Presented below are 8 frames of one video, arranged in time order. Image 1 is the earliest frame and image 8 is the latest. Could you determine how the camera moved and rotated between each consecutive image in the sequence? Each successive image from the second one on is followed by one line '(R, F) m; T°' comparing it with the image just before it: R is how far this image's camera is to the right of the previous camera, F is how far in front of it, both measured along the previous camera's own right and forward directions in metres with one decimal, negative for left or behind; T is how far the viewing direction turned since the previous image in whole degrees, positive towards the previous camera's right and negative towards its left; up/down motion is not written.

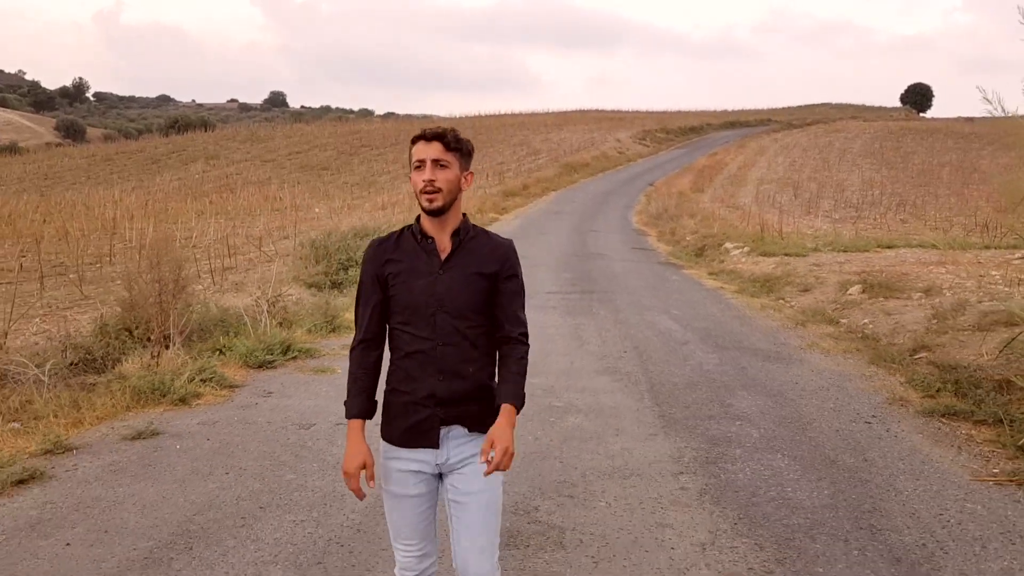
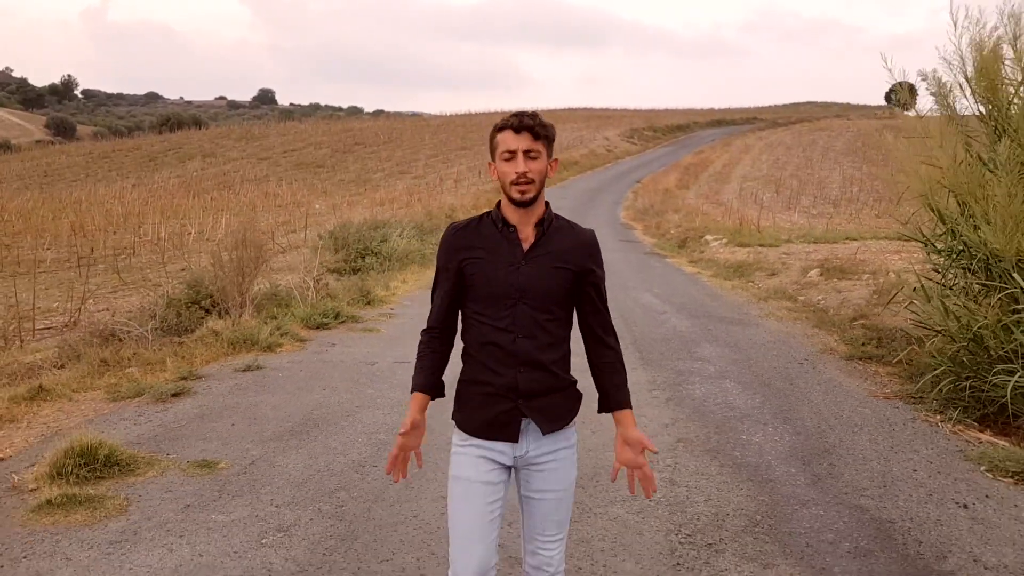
(-0.2, -1.6) m; +1°
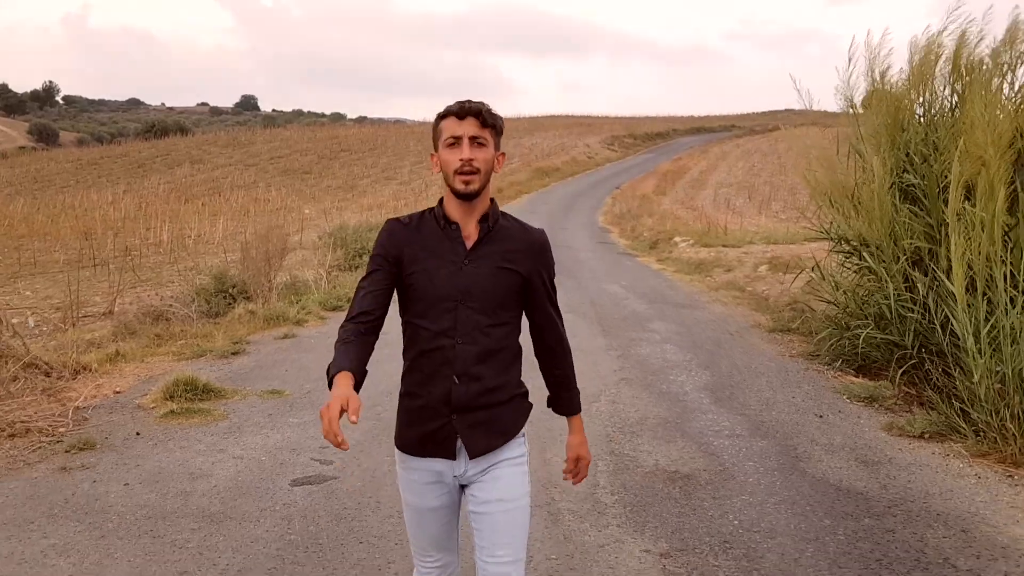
(0.0, -1.6) m; +1°
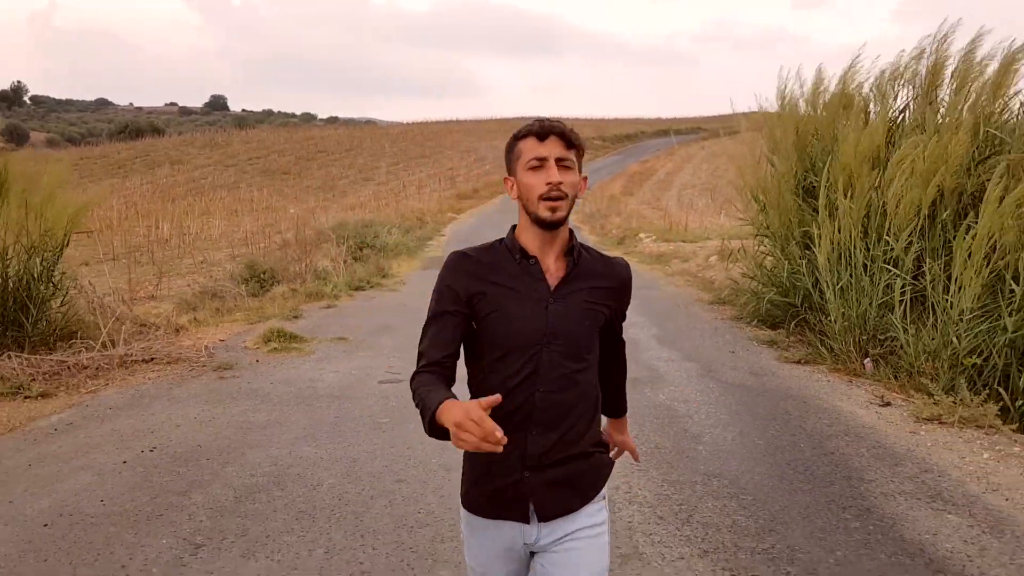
(-0.3, -2.2) m; +2°
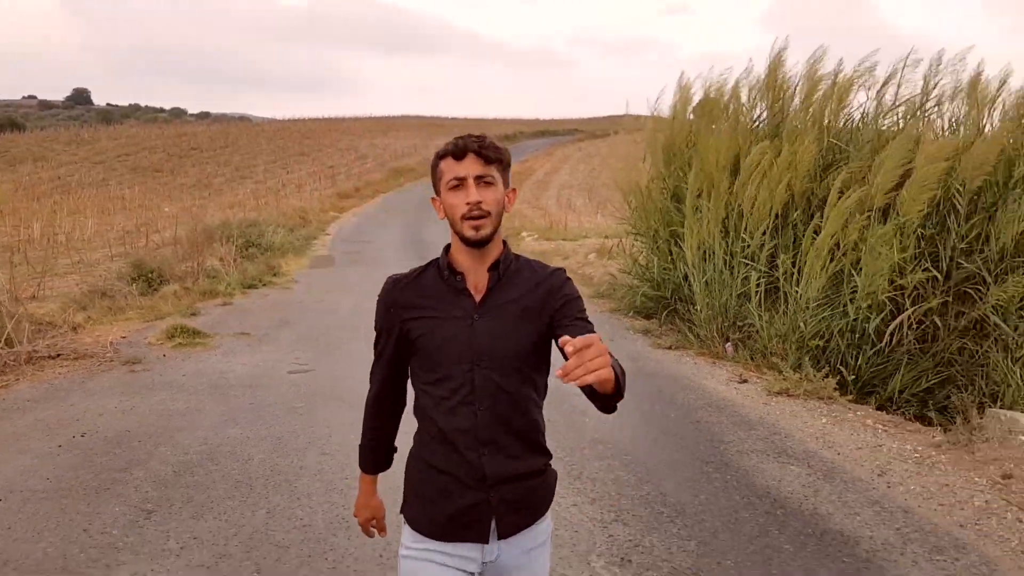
(-0.2, -0.6) m; +7°
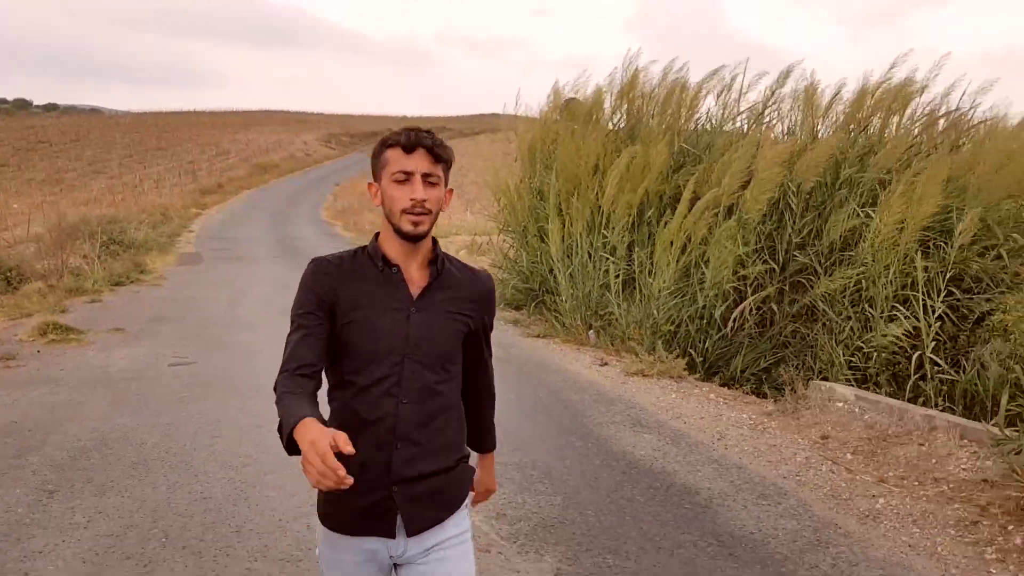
(-0.1, -0.4) m; +8°
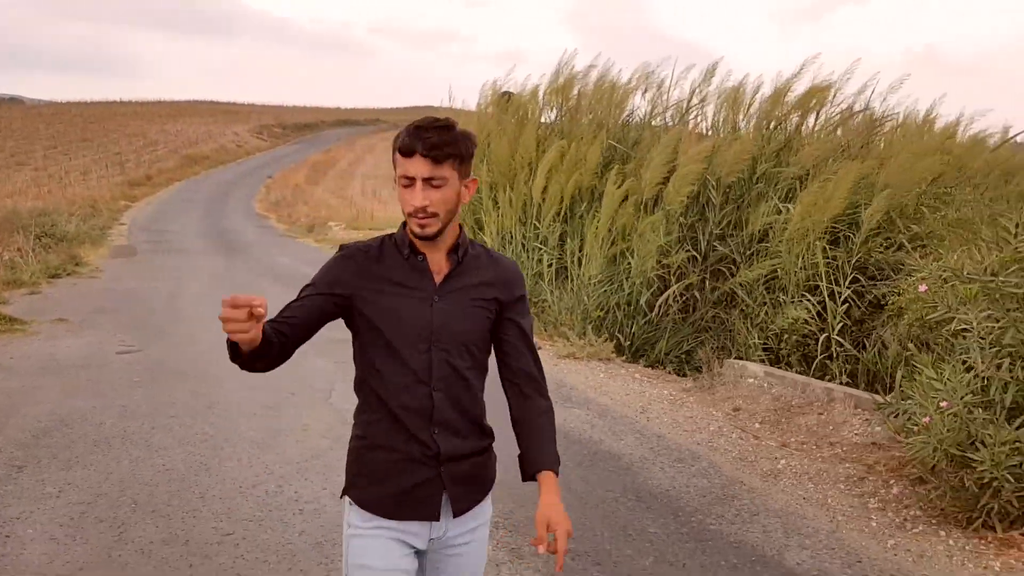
(0.0, -0.4) m; +4°
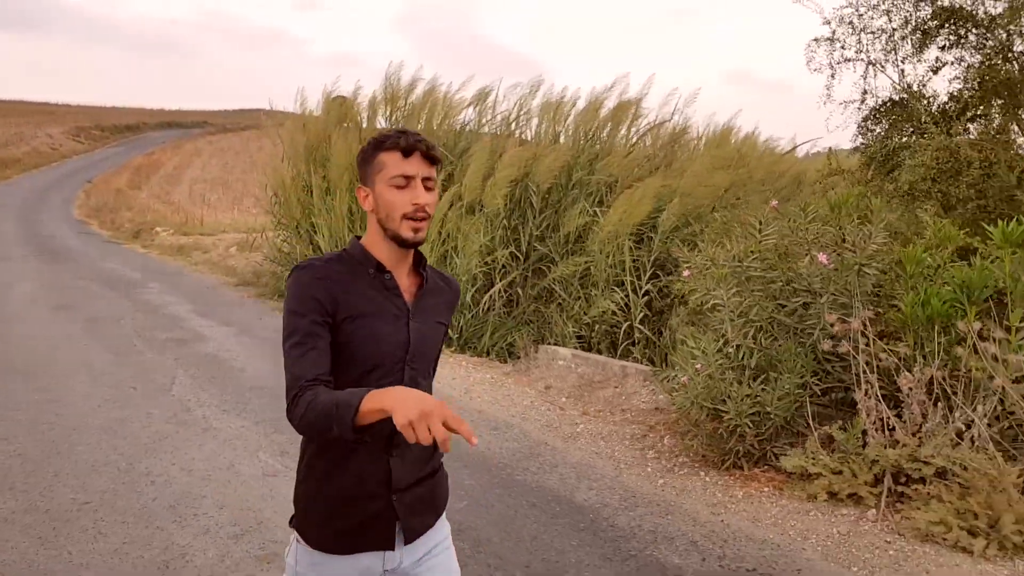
(0.0, -0.6) m; +10°
